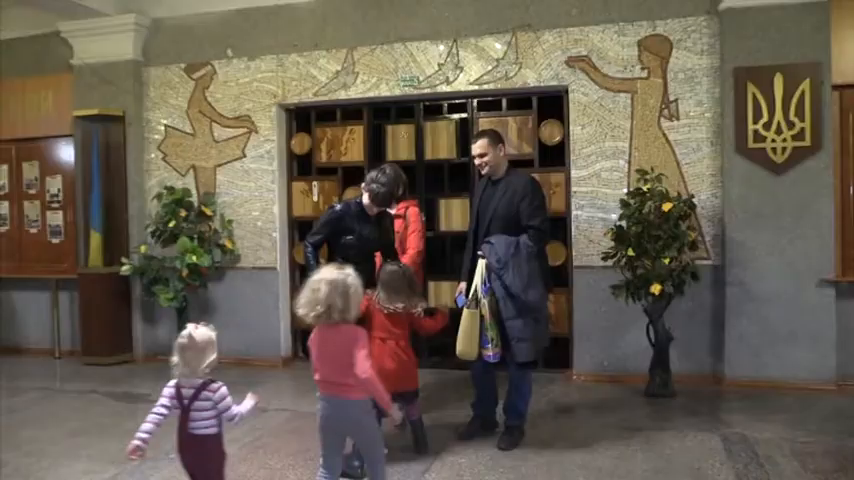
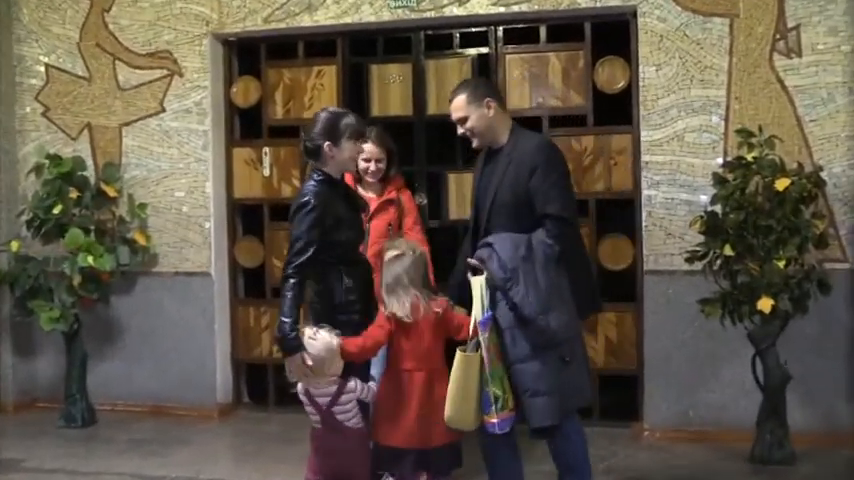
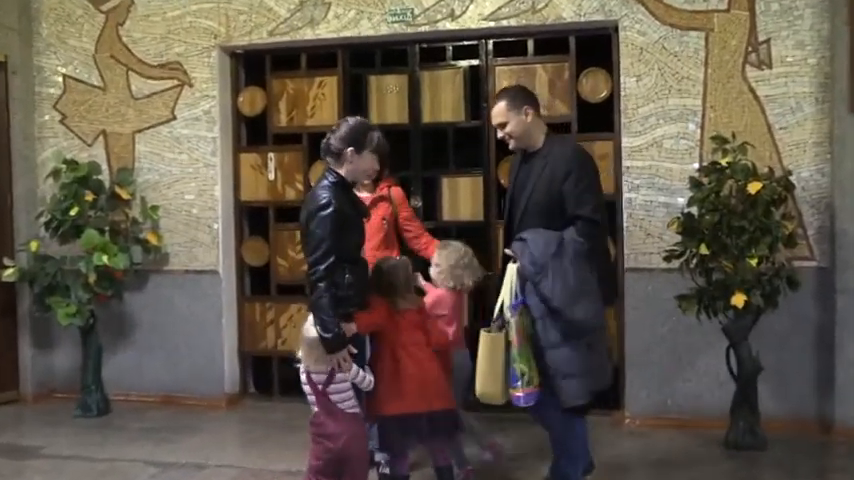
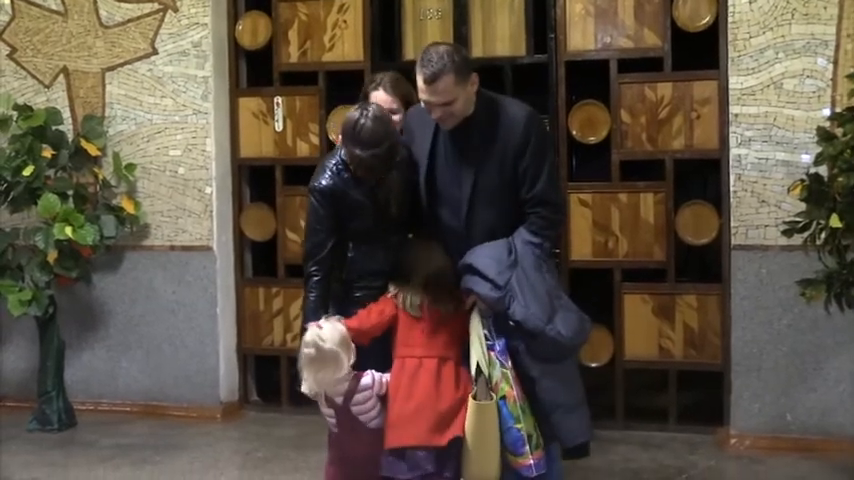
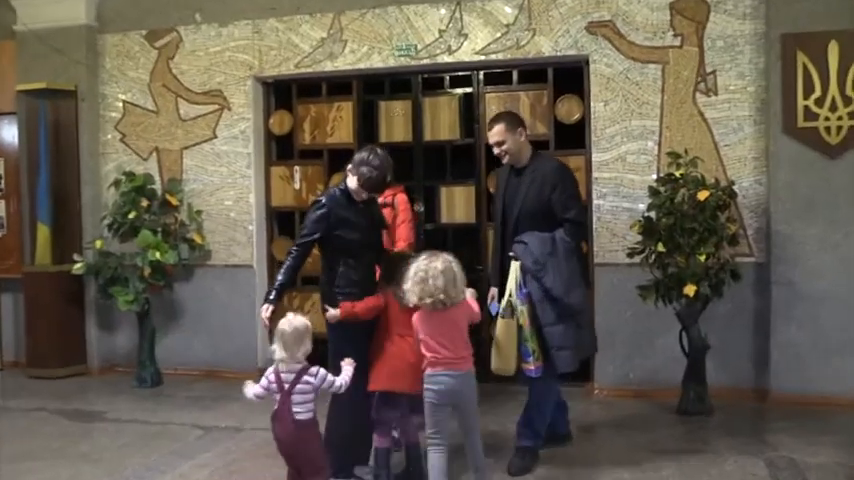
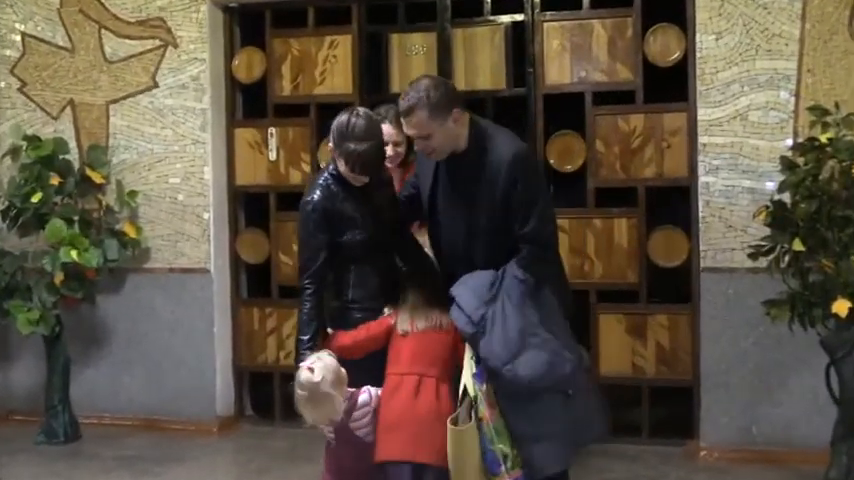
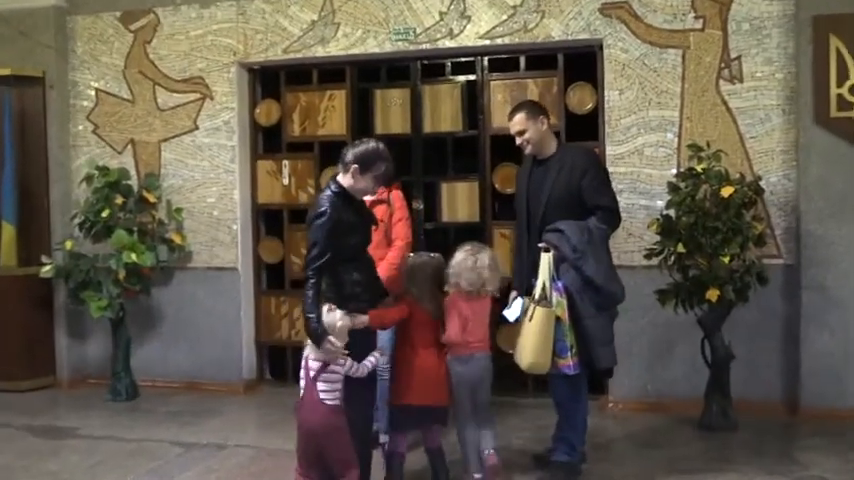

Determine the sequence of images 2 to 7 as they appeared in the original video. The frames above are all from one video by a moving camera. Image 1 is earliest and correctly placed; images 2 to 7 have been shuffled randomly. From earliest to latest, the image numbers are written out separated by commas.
5, 7, 3, 2, 6, 4
